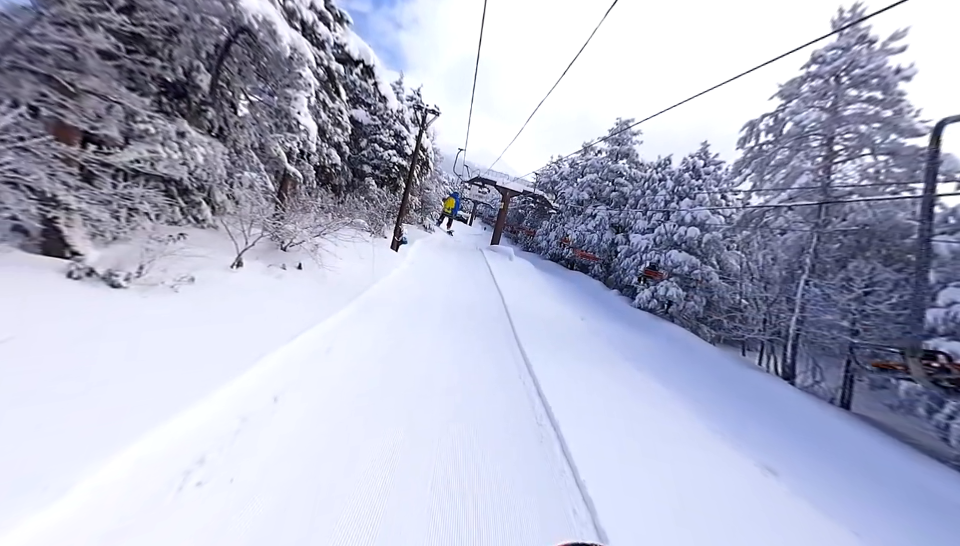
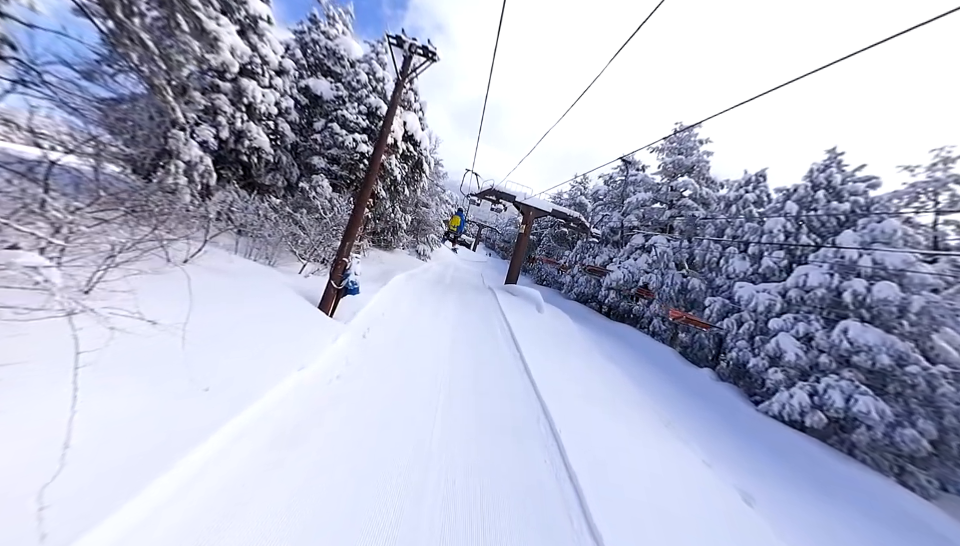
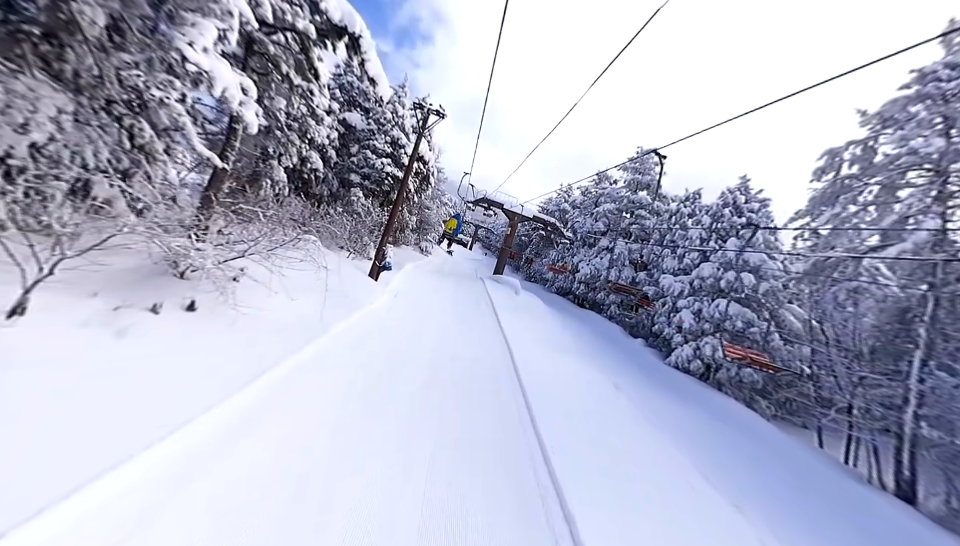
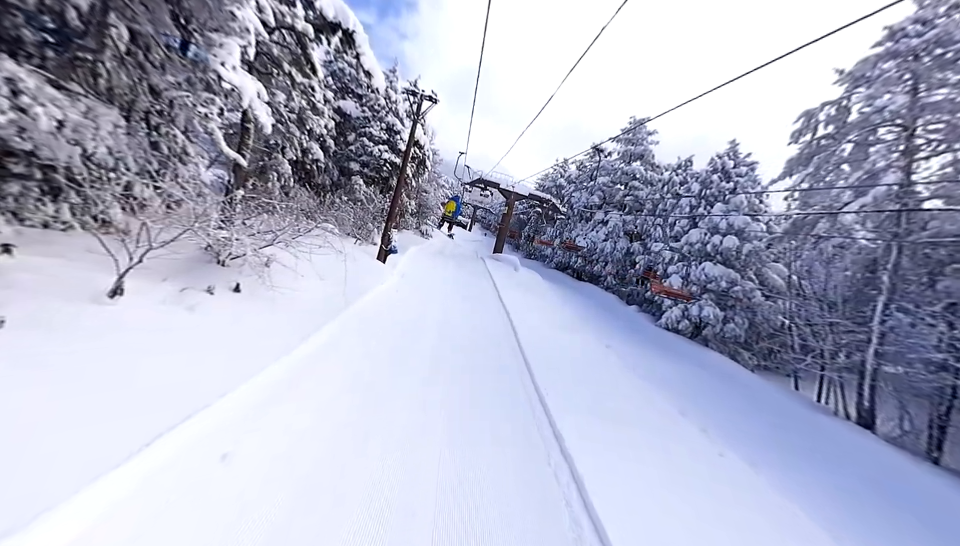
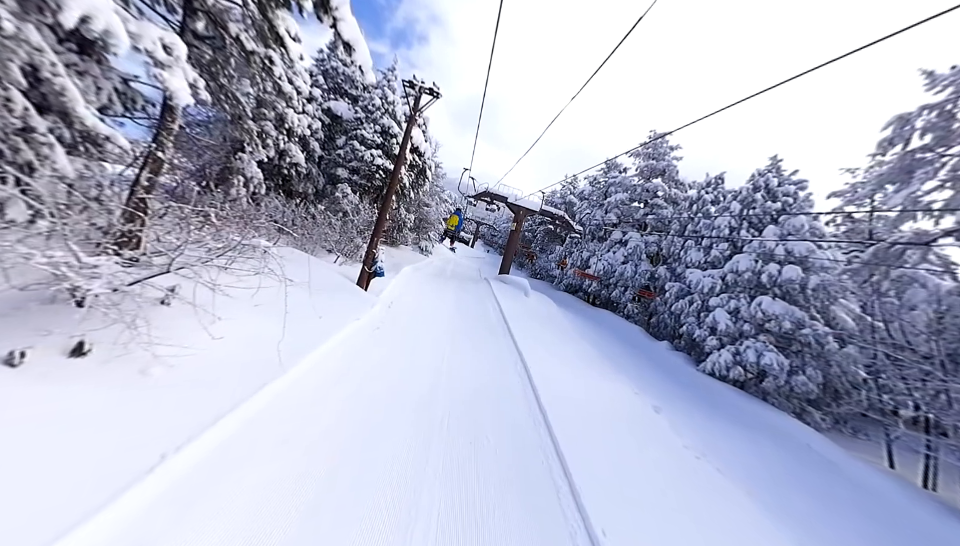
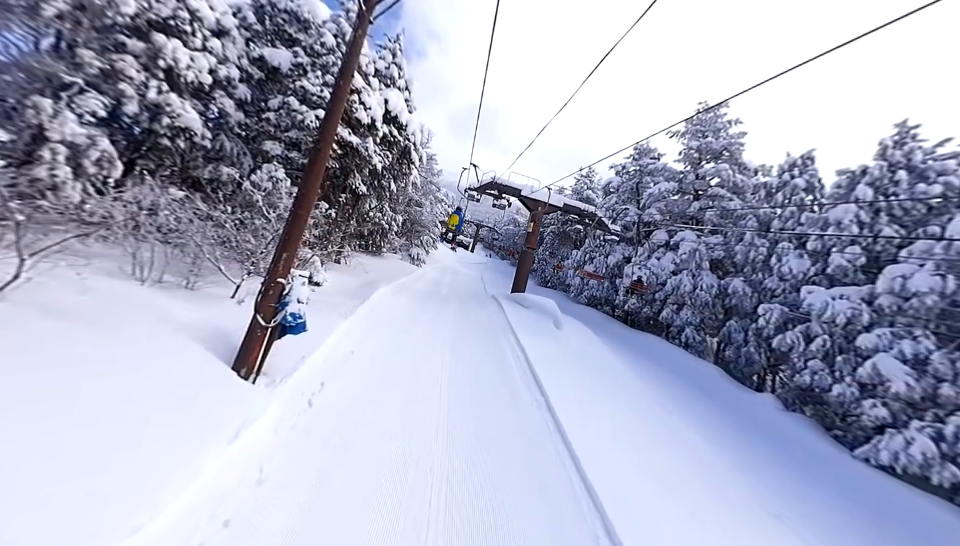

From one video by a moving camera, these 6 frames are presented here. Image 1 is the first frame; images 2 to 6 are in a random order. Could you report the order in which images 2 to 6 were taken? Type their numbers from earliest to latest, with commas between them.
4, 3, 5, 2, 6
